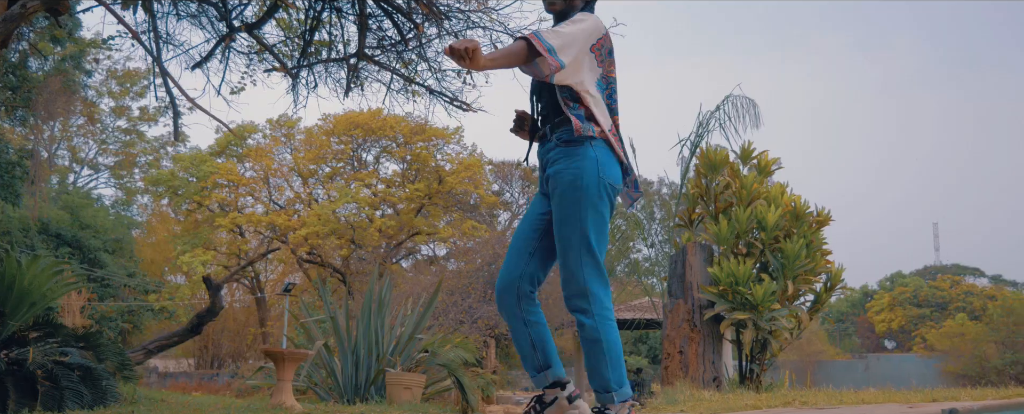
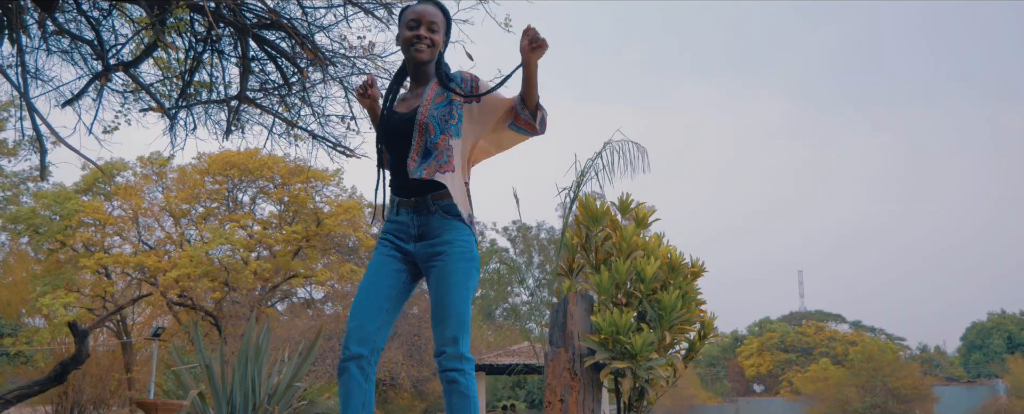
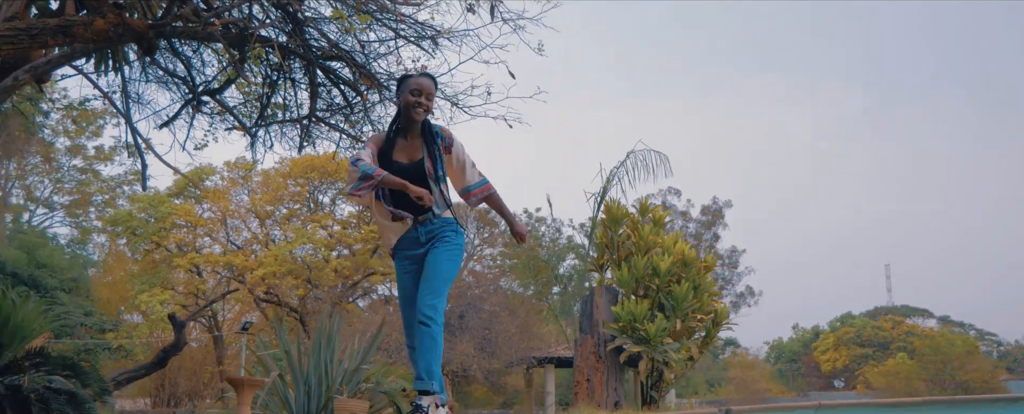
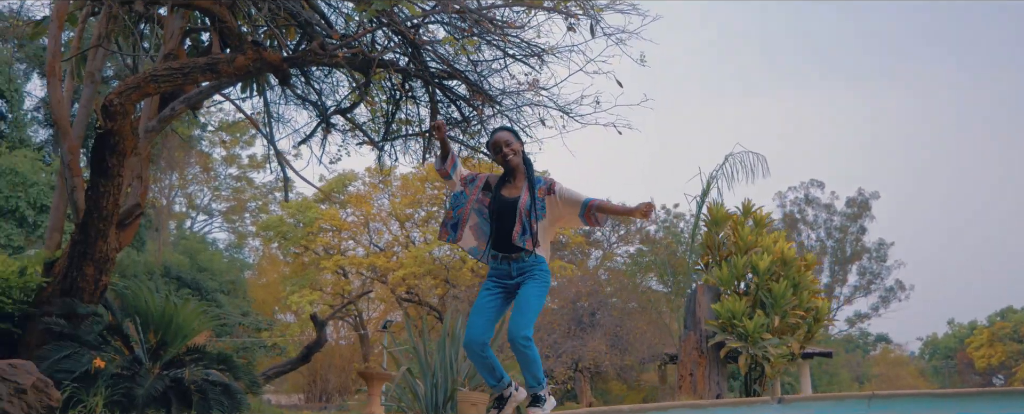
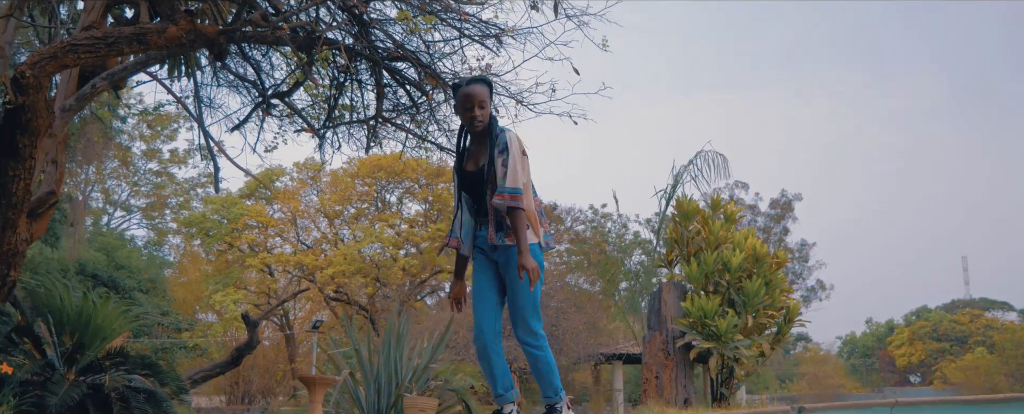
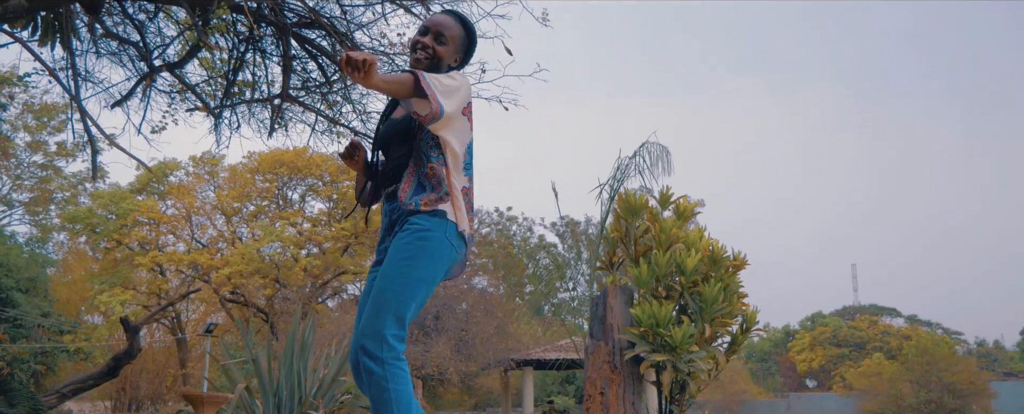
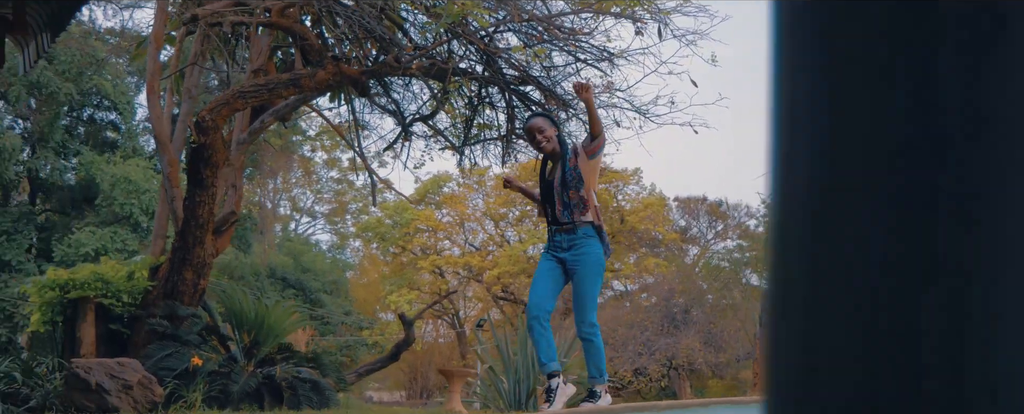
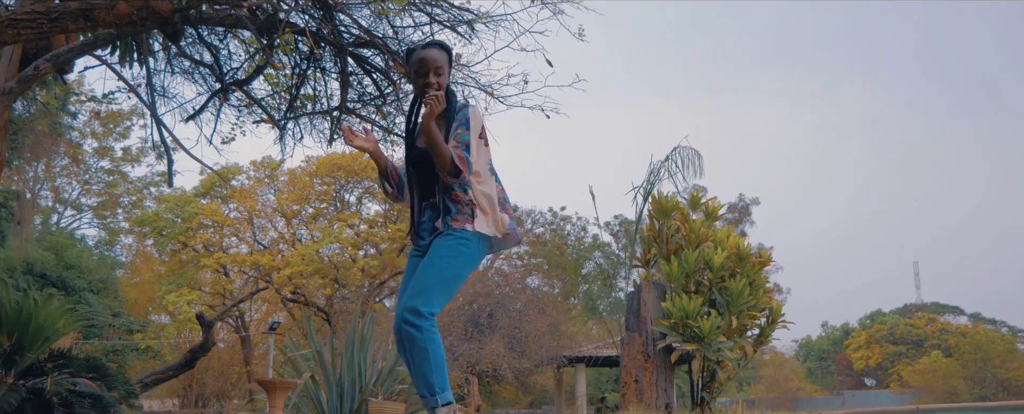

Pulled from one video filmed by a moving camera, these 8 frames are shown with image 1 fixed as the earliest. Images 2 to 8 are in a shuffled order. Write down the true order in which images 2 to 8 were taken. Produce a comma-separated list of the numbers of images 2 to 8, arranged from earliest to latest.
6, 8, 5, 2, 3, 4, 7
